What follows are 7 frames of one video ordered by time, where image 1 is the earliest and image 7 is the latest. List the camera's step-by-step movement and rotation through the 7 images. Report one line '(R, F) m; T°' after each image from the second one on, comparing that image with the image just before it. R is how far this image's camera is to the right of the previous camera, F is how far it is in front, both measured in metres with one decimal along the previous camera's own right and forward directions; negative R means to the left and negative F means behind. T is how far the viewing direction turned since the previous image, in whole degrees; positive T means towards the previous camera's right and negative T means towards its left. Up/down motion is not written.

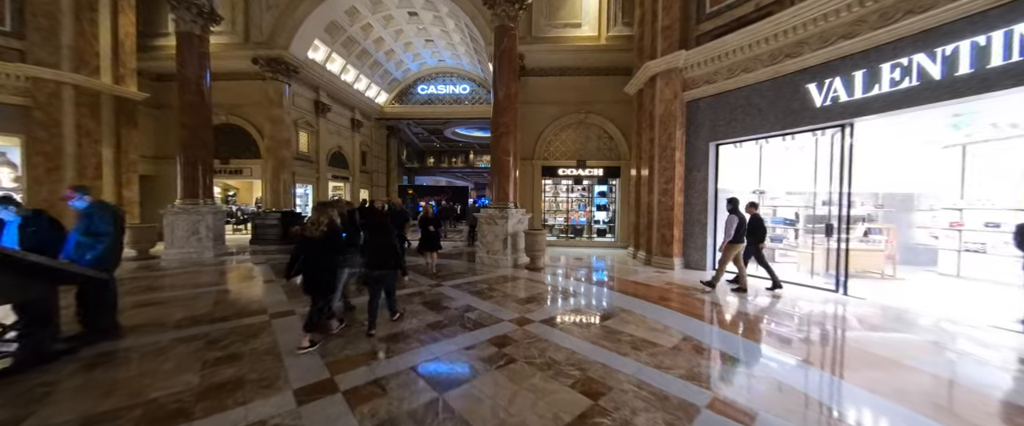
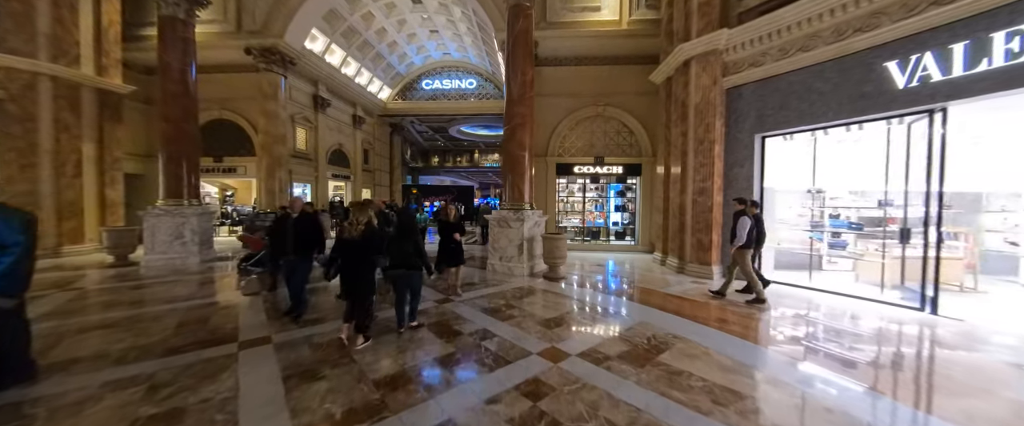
(-0.3, +0.8) m; -1°
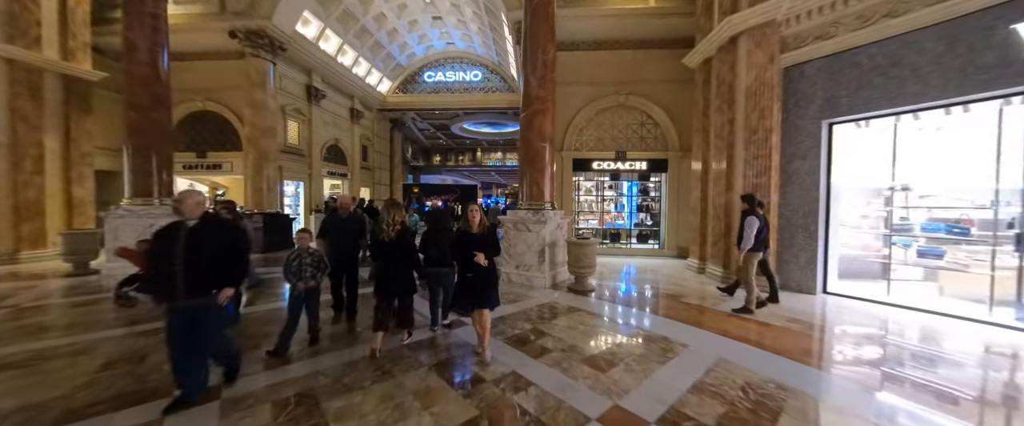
(-0.3, +1.0) m; 0°
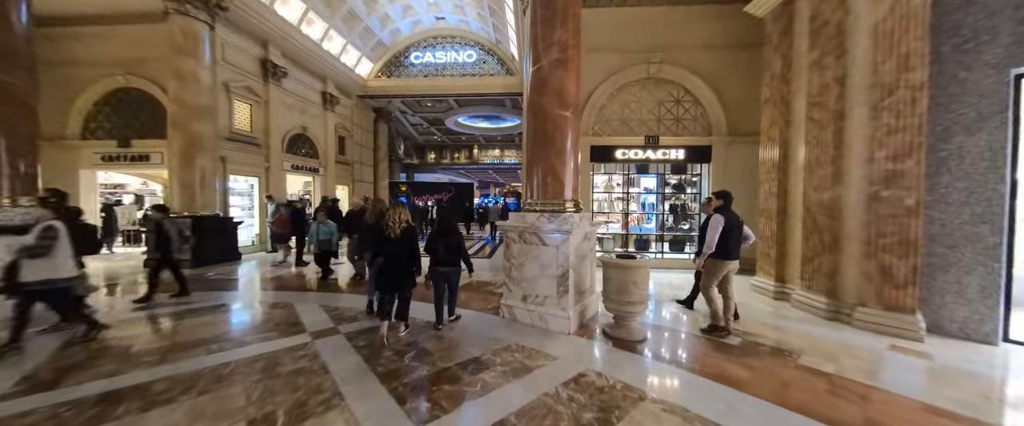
(-0.1, +2.0) m; 0°
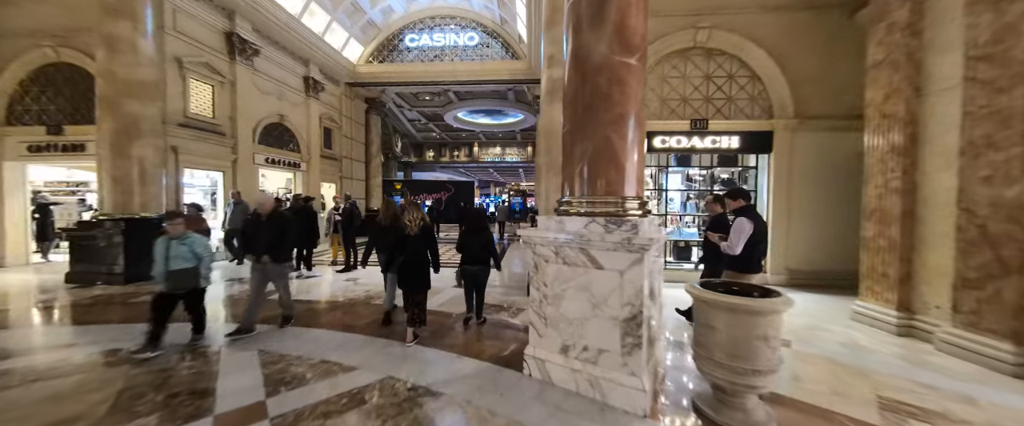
(-0.3, +1.4) m; 0°
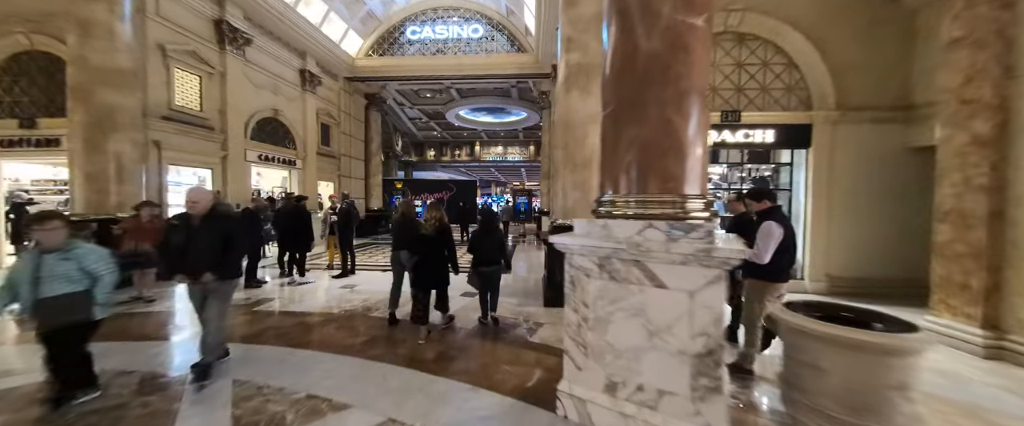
(-0.2, +0.5) m; 0°
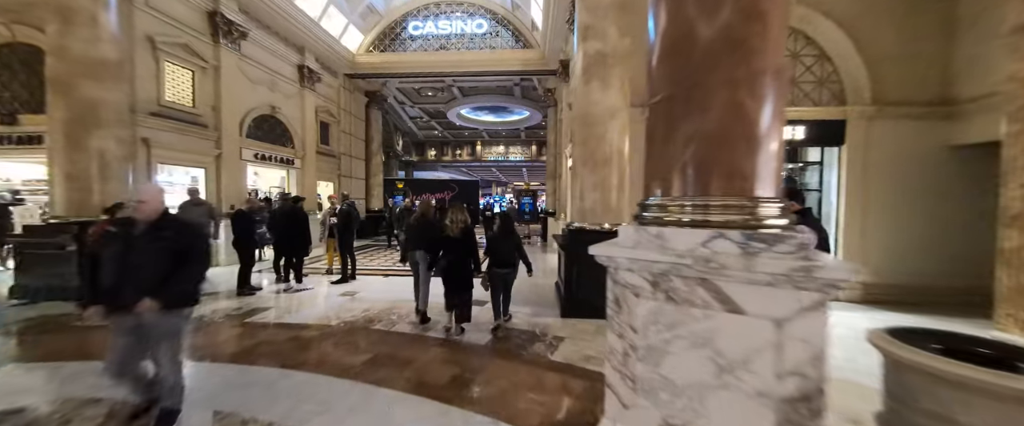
(-0.2, +0.4) m; 0°
